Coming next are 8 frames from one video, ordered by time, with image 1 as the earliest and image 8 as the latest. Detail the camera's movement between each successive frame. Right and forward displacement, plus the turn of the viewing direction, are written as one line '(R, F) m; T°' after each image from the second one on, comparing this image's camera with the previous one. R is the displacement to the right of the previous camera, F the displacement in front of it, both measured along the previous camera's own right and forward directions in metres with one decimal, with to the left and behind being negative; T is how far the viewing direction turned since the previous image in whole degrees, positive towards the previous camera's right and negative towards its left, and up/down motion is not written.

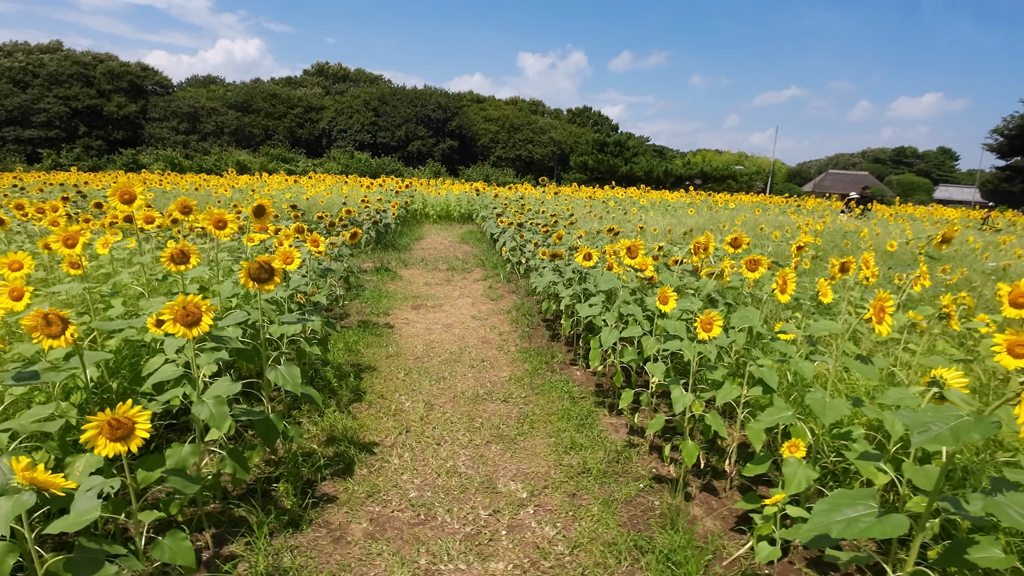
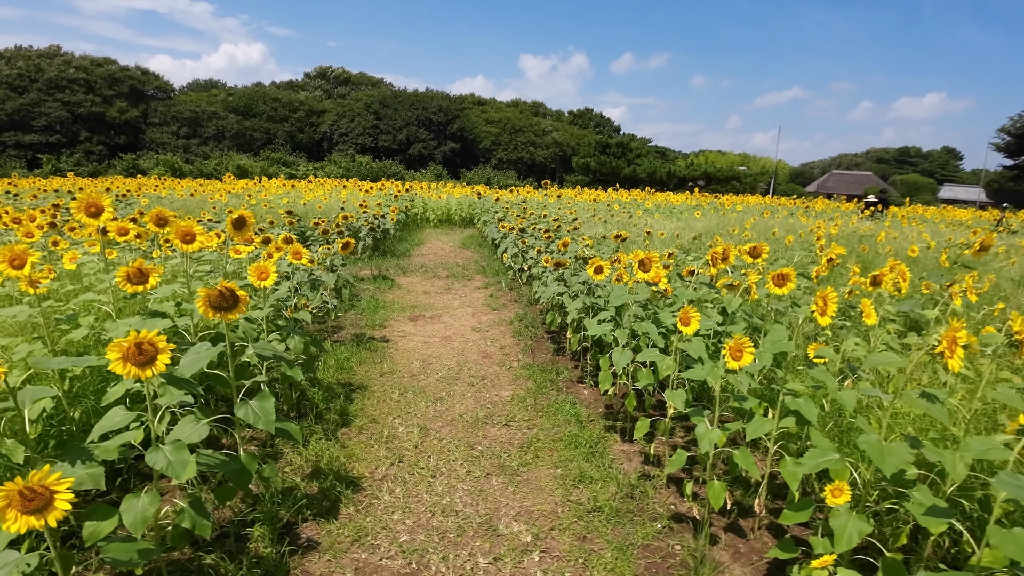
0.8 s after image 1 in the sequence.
(0.0, +0.3) m; 0°
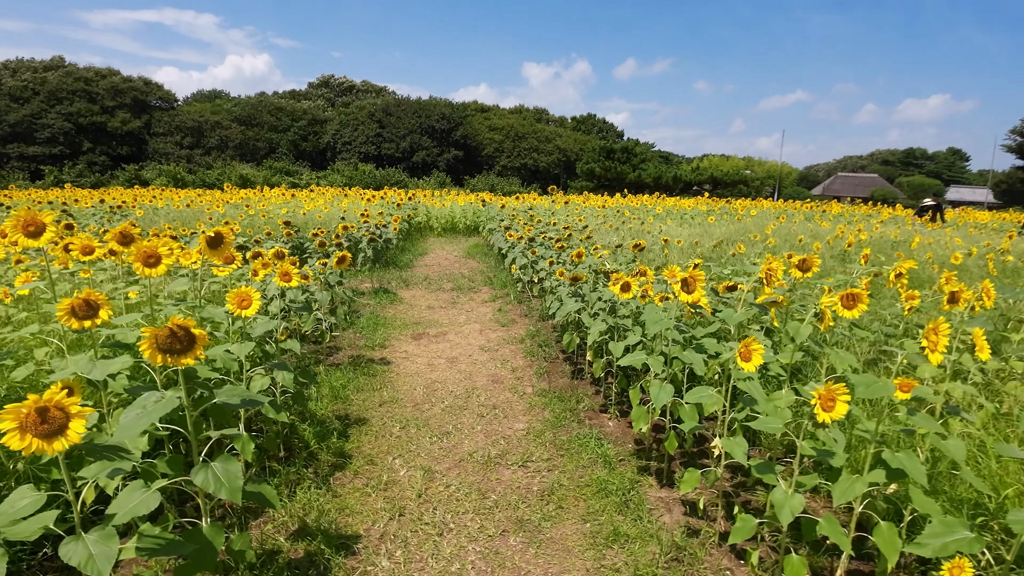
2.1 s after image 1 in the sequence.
(-0.1, +0.4) m; 0°
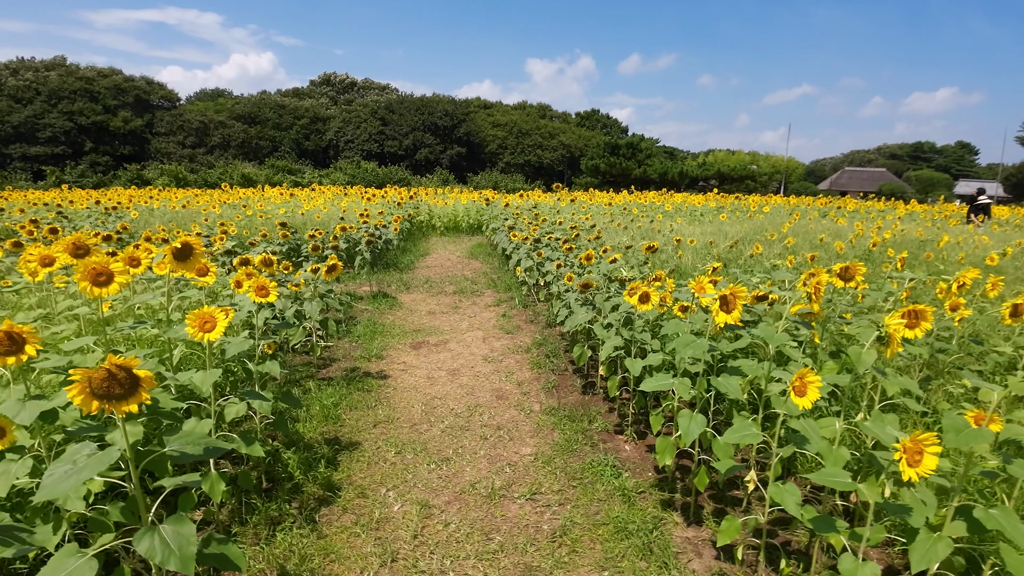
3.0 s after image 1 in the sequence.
(0.0, +0.3) m; 0°
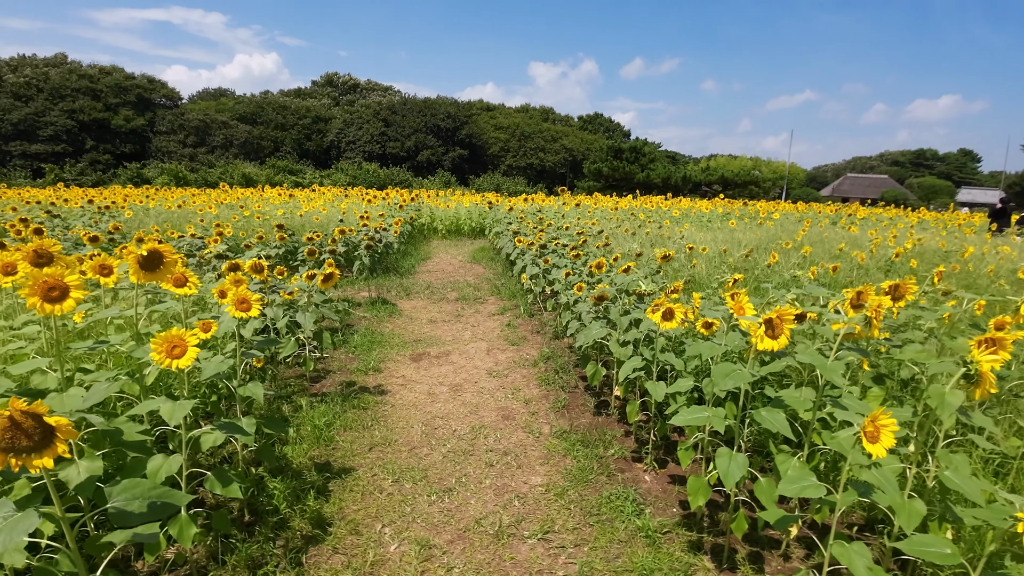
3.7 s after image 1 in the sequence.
(-0.1, +0.3) m; 0°
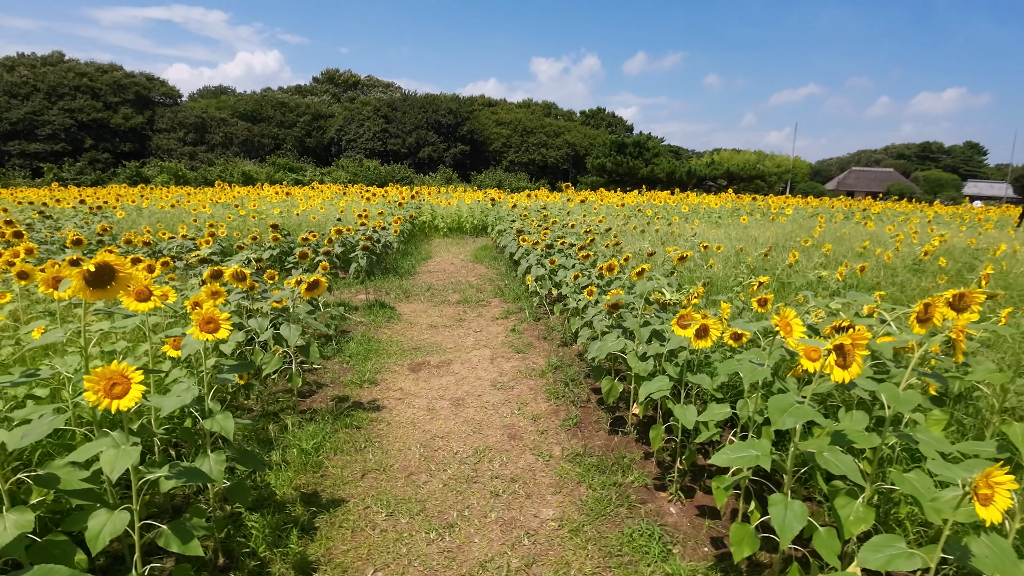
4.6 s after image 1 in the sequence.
(0.0, +0.3) m; 0°
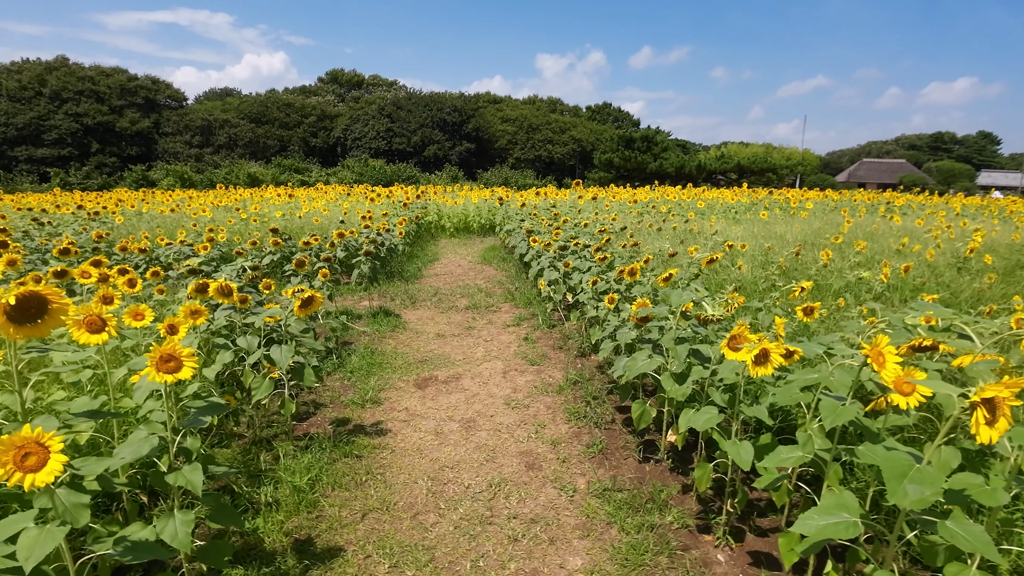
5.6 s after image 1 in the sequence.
(0.0, +0.3) m; -1°
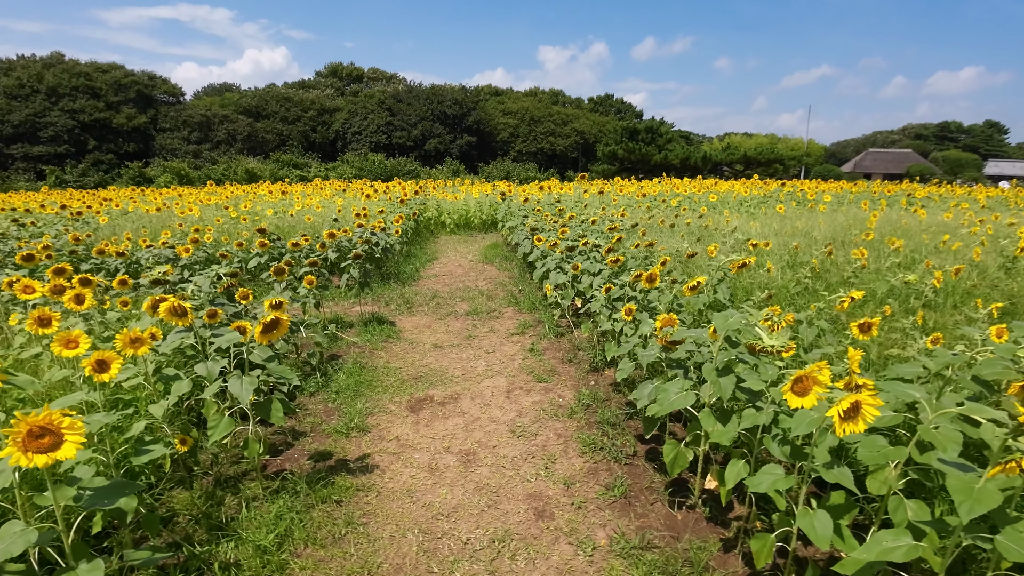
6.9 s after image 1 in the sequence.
(0.0, +0.4) m; 0°
